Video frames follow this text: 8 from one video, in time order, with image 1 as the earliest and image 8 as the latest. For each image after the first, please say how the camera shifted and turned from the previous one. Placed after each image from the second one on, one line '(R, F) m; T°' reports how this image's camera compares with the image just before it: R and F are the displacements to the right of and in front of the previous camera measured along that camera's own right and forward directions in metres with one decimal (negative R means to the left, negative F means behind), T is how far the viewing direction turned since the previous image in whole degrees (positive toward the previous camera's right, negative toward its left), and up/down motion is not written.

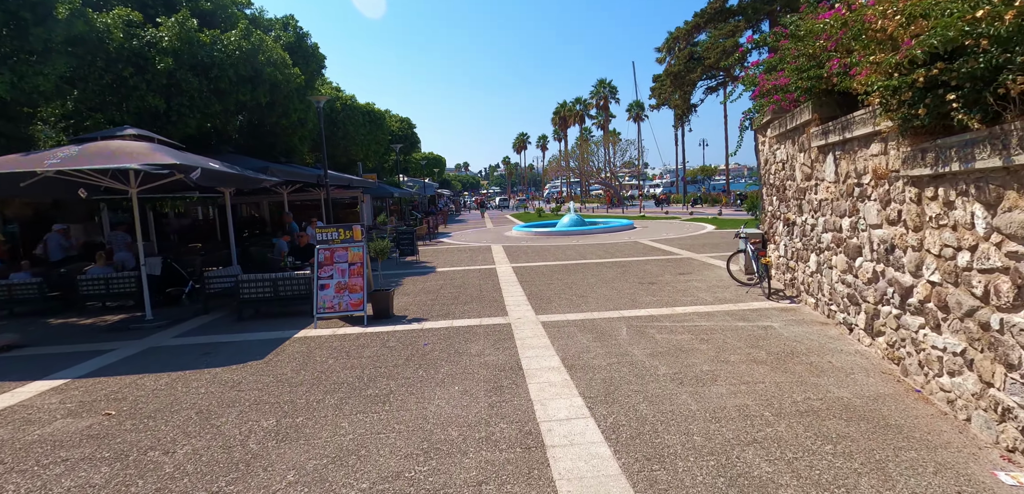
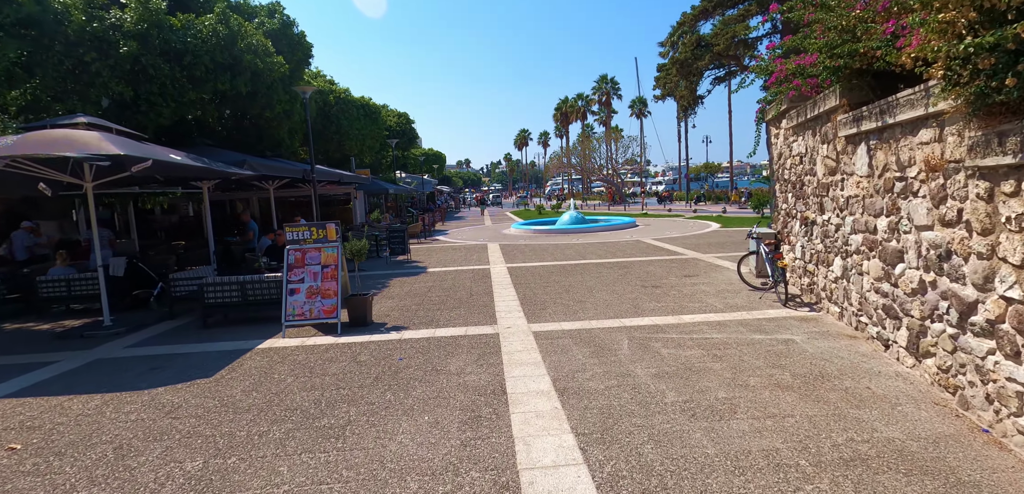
(+0.2, +0.8) m; 0°
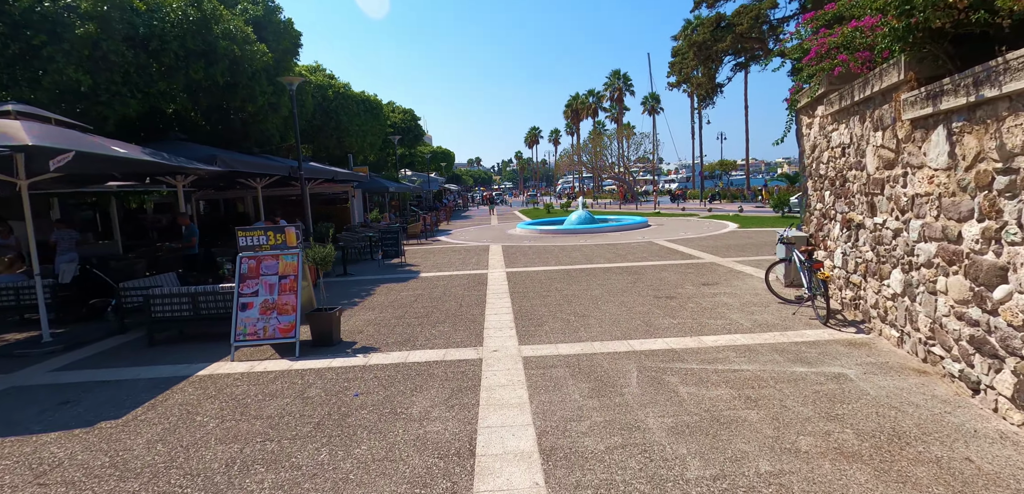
(+0.3, +1.1) m; -1°
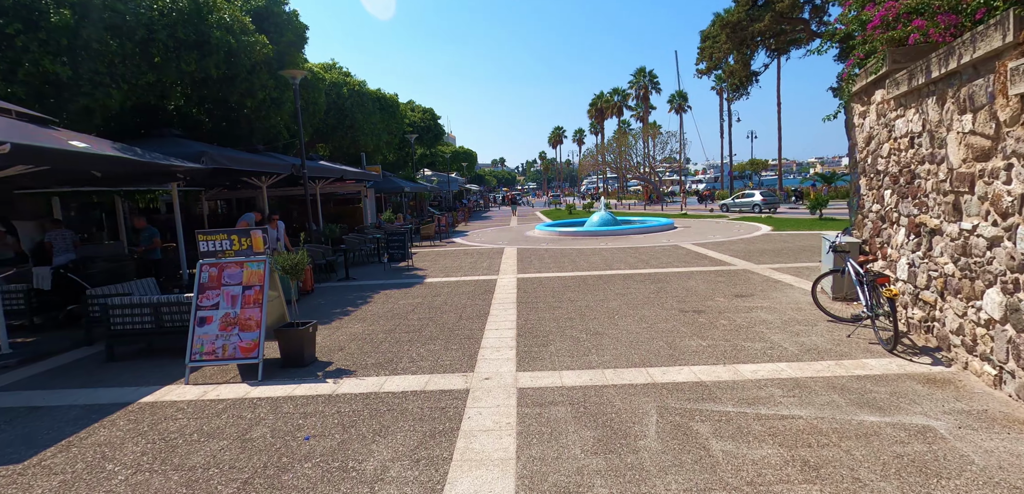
(+0.3, +1.0) m; -3°
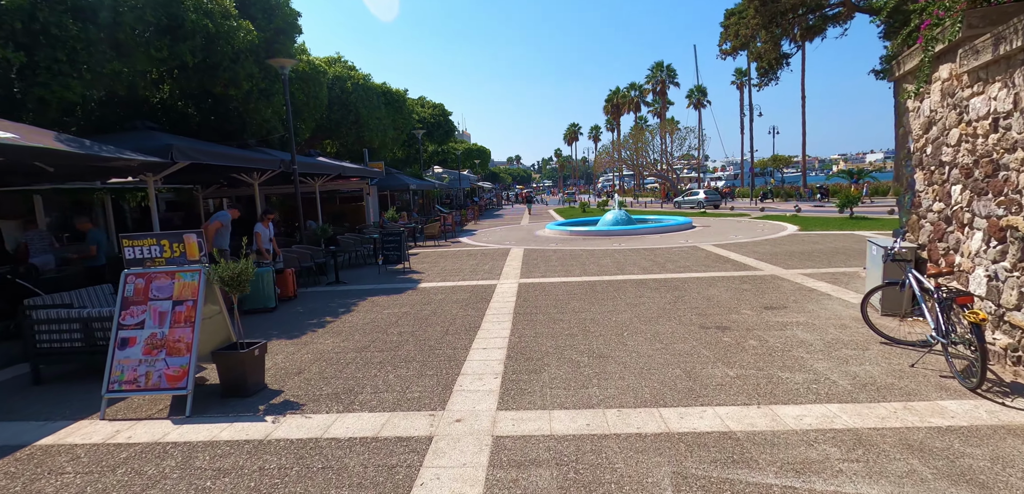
(+0.3, +1.0) m; -2°
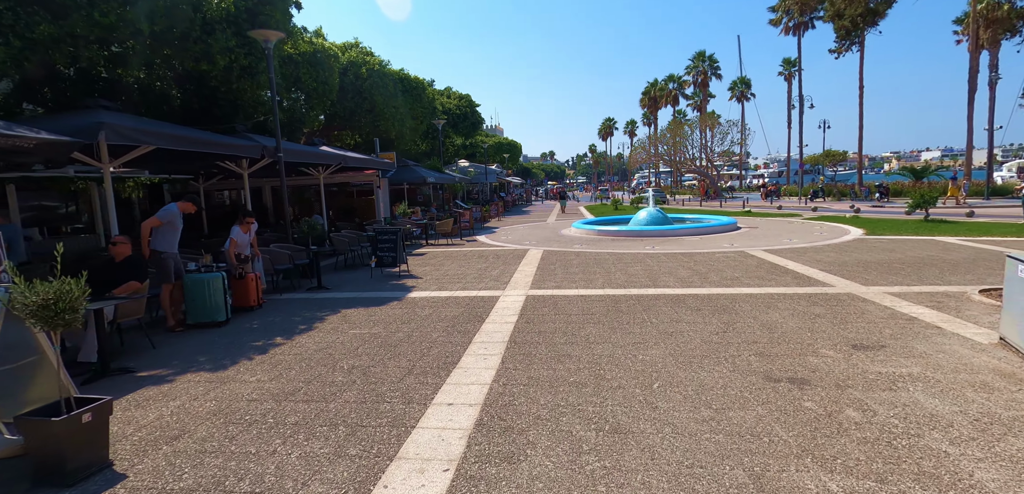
(+0.4, +1.9) m; -4°
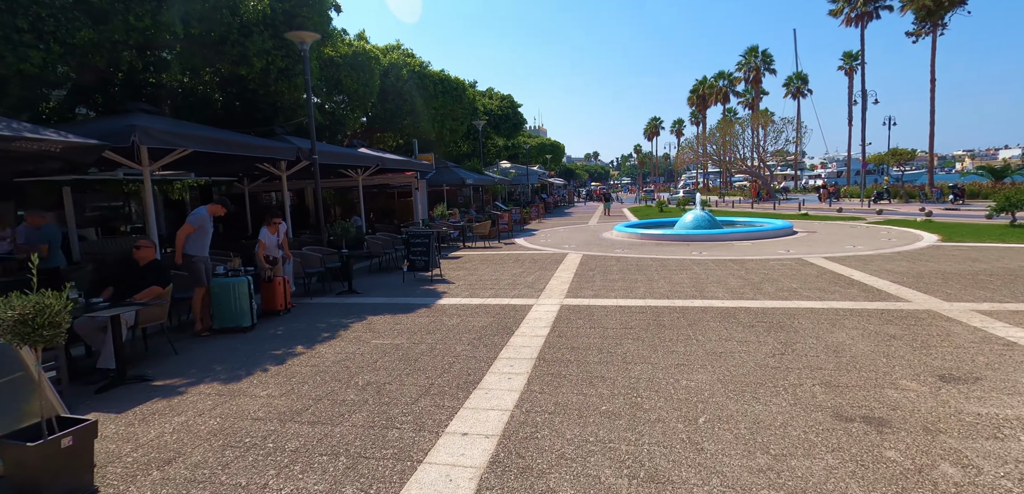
(+0.1, +0.5) m; -5°
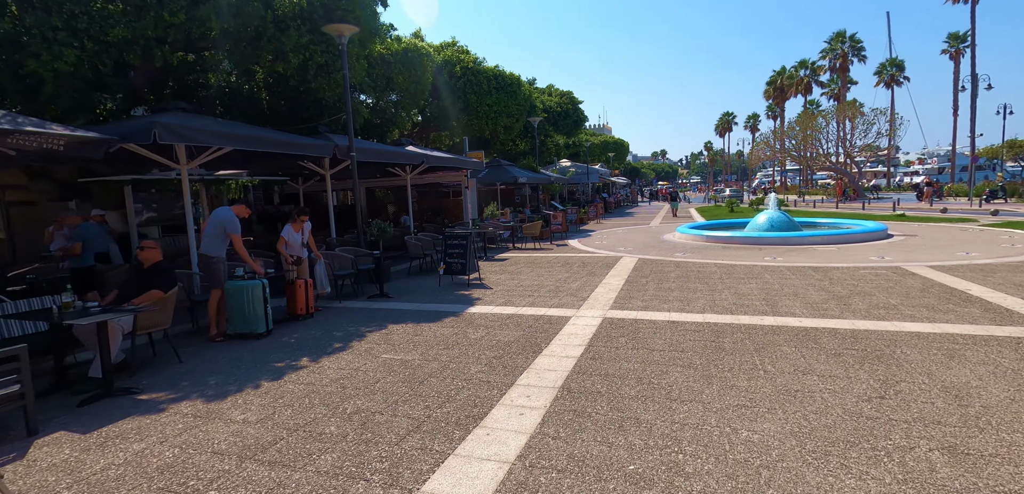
(+0.4, +0.9) m; -7°
